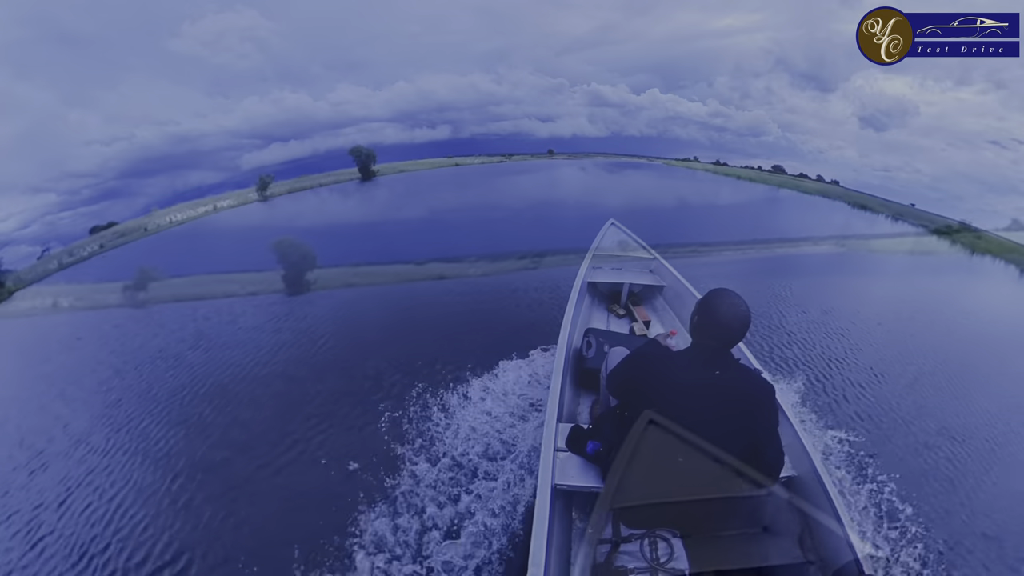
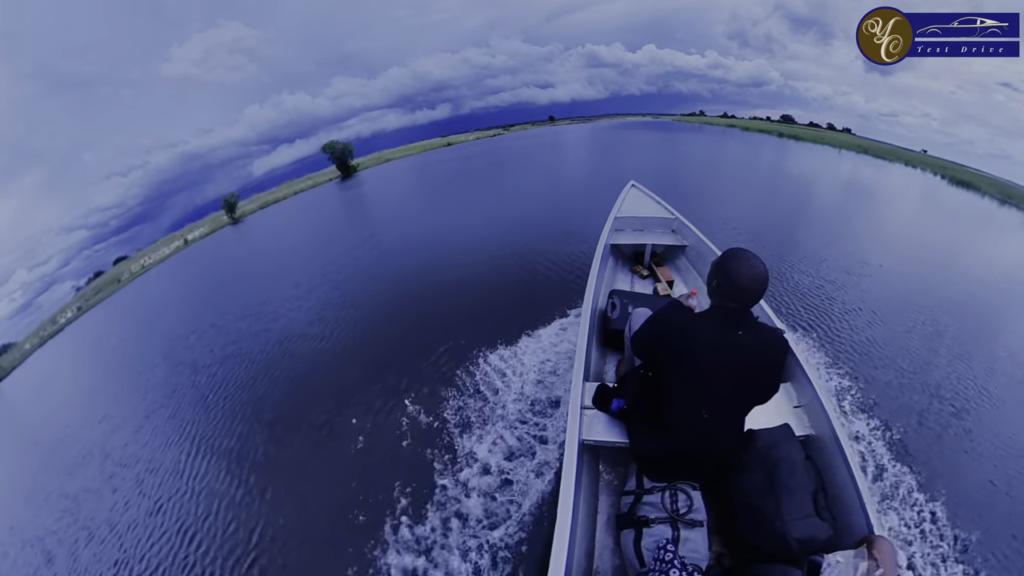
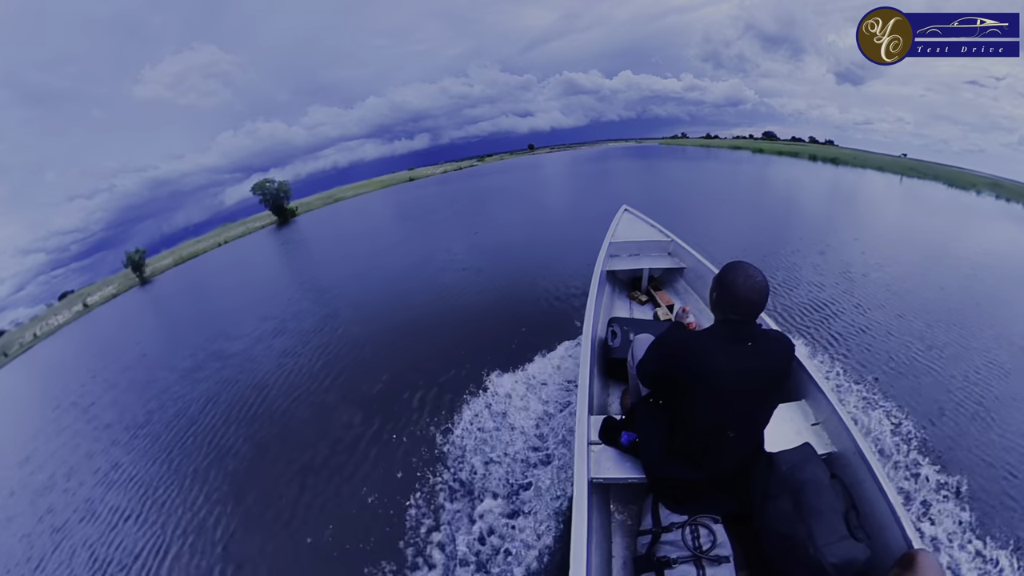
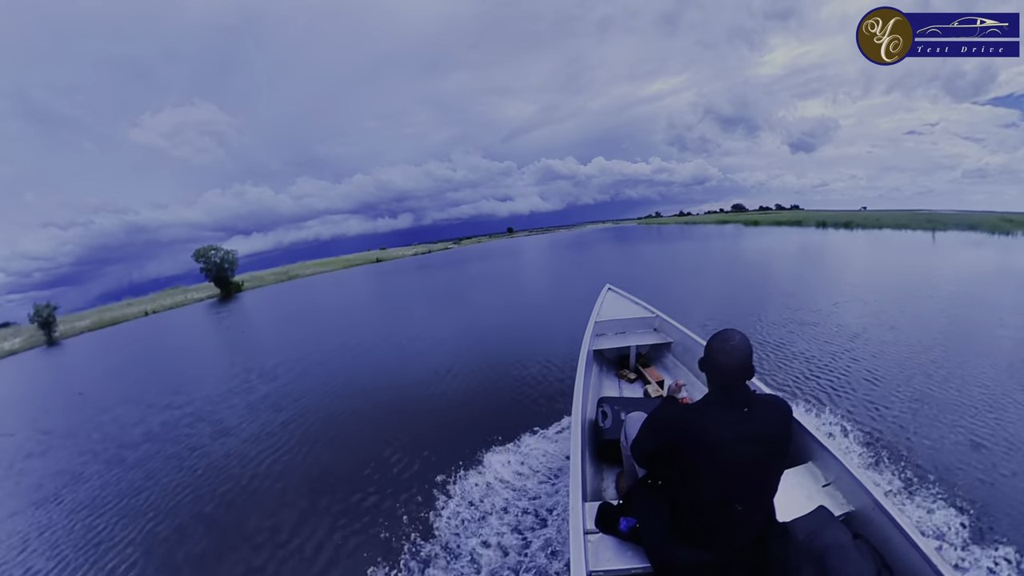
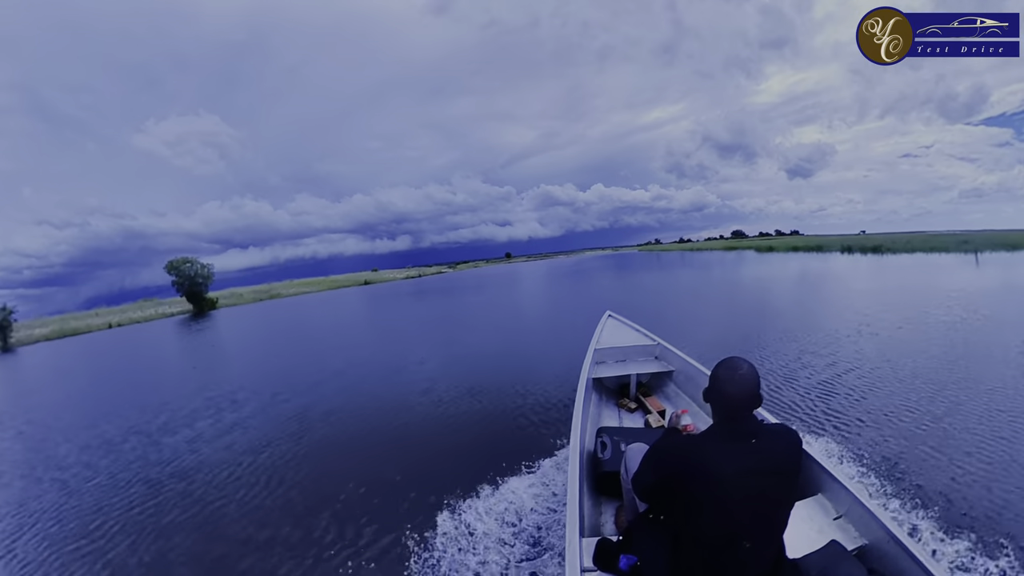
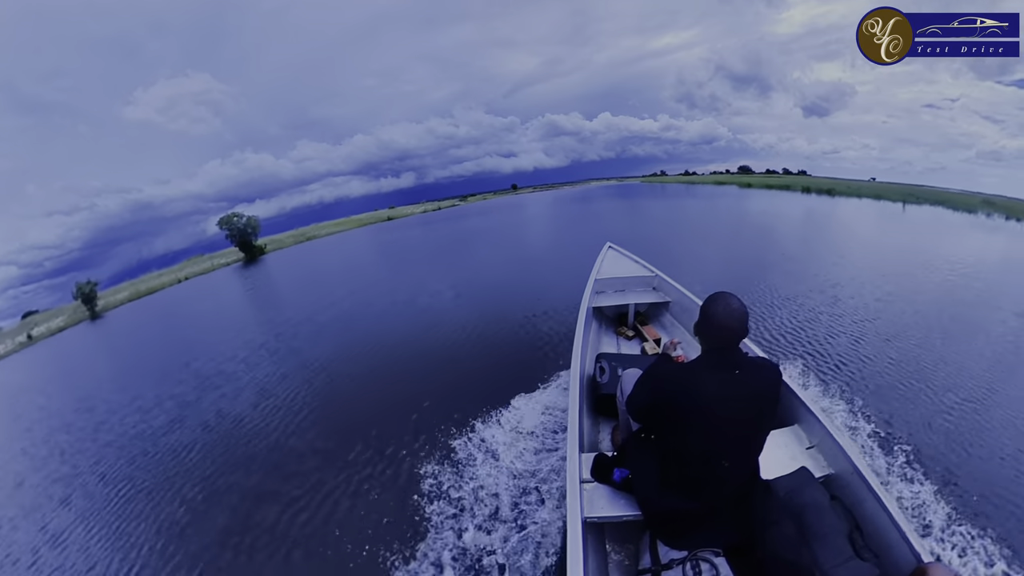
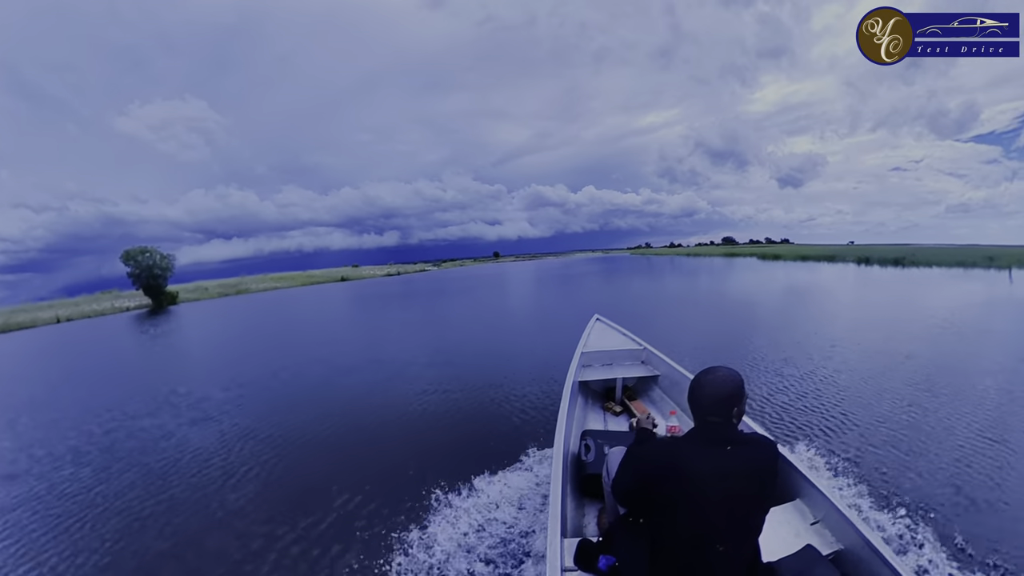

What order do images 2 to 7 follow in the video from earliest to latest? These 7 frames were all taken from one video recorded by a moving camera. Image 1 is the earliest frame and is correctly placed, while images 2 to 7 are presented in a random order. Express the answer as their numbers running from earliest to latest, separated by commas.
2, 3, 6, 4, 5, 7
